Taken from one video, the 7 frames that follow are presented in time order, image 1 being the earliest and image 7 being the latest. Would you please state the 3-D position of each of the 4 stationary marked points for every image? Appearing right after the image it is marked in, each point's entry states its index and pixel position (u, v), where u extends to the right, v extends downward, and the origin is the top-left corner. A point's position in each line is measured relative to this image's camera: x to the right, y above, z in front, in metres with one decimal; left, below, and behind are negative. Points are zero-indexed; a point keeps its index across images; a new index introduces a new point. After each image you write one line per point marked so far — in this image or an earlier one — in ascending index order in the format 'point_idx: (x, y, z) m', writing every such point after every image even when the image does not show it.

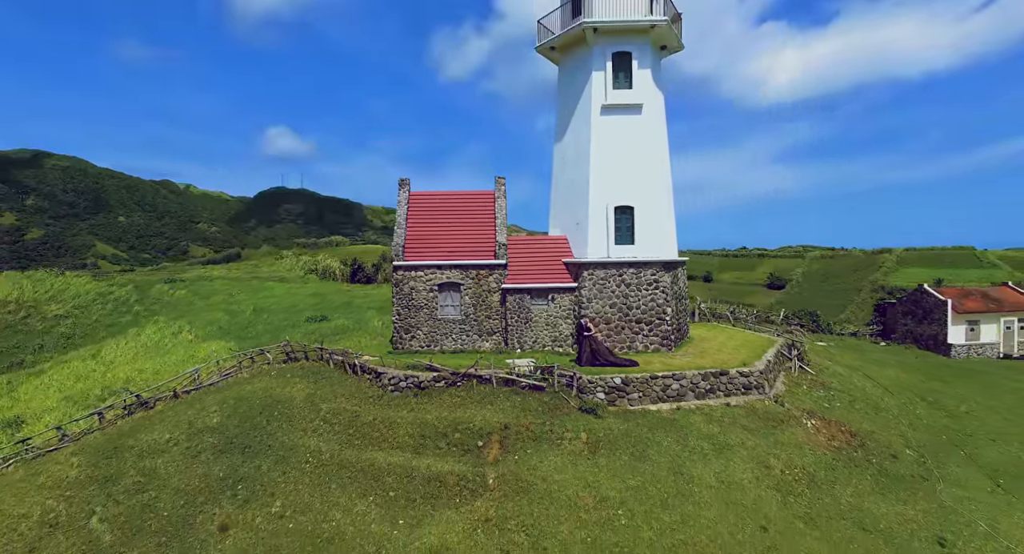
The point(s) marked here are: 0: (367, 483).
0: (-4.0, -5.6, +14.5) m
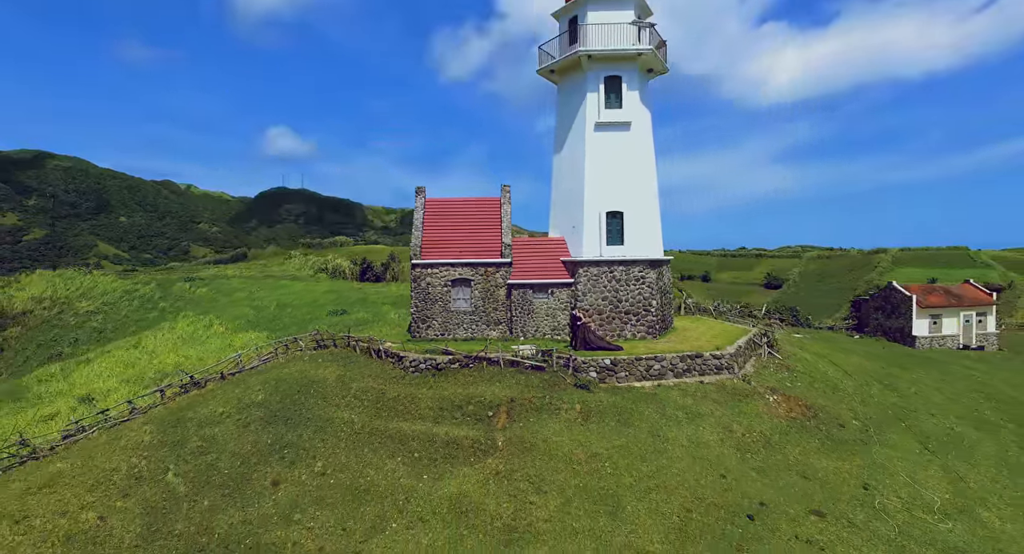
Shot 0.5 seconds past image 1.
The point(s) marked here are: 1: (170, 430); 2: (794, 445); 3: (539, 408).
0: (-3.8, -5.5, +17.3) m
1: (-12.0, -5.3, +18.5) m
2: (+8.6, -5.1, +16.1) m
3: (+0.9, -4.4, +17.6) m
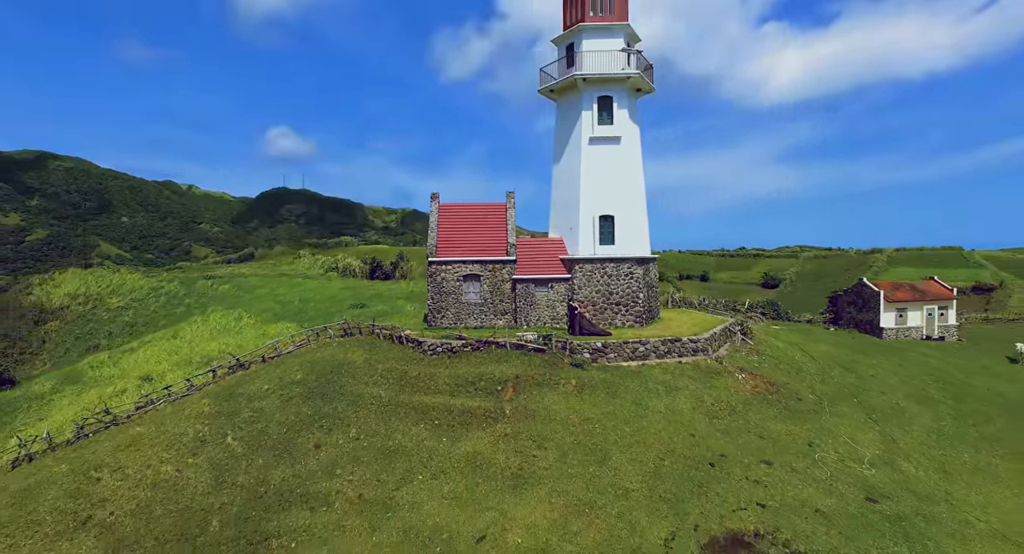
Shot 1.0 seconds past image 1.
0: (-3.6, -5.3, +20.4) m
1: (-11.7, -5.1, +21.6) m
2: (+8.8, -4.9, +19.2) m
3: (+1.1, -4.2, +20.7) m
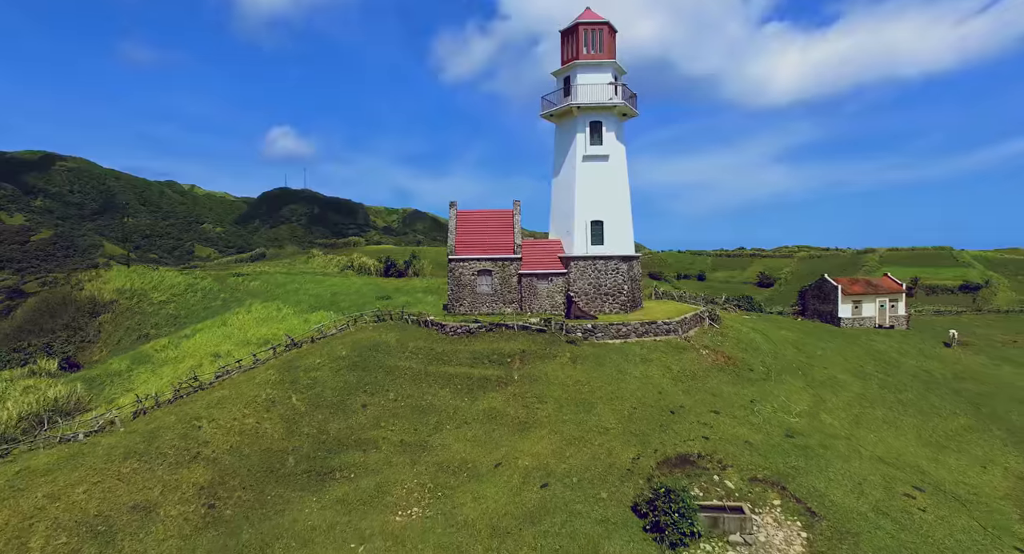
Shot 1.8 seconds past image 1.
0: (-3.3, -5.0, +25.4) m
1: (-11.4, -4.8, +26.6) m
2: (+9.2, -4.6, +24.2) m
3: (+1.4, -3.9, +25.7) m
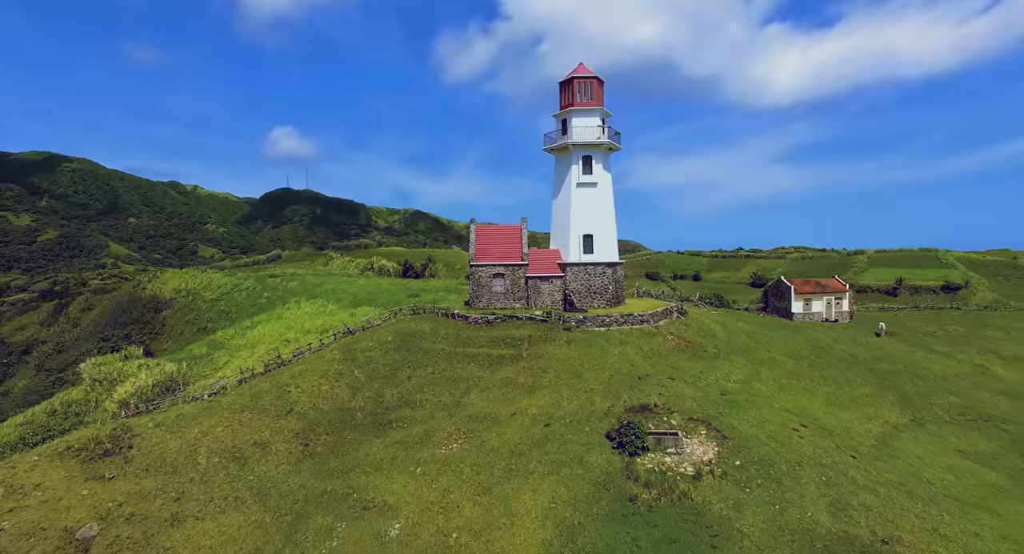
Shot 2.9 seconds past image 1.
0: (-2.7, -5.1, +33.2) m
1: (-10.8, -4.9, +34.4) m
2: (+9.8, -4.8, +32.0) m
3: (+2.0, -4.0, +33.5) m
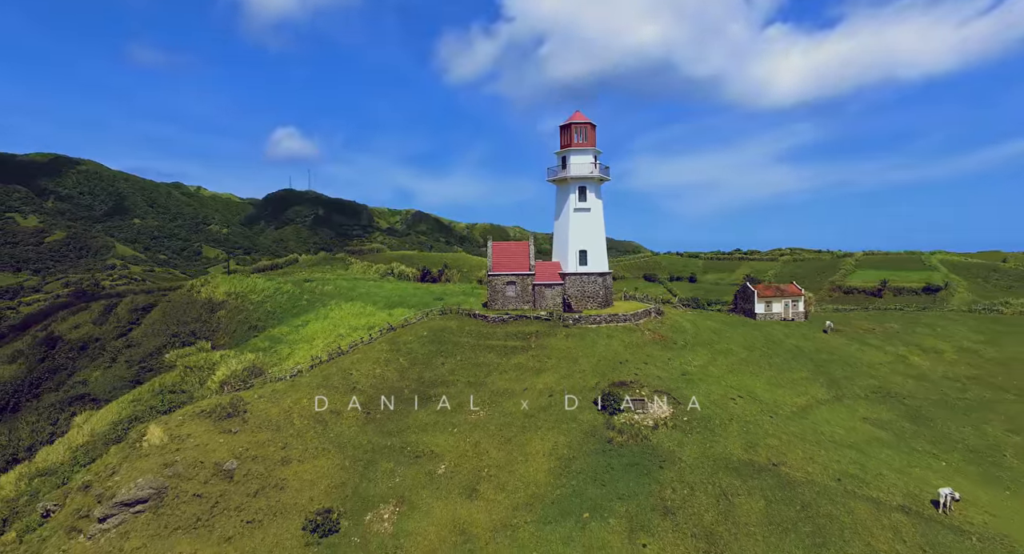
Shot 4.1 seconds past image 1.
0: (-1.8, -5.8, +42.2) m
1: (-9.9, -5.6, +43.5) m
2: (+10.6, -5.4, +41.0) m
3: (+2.9, -4.6, +42.5) m
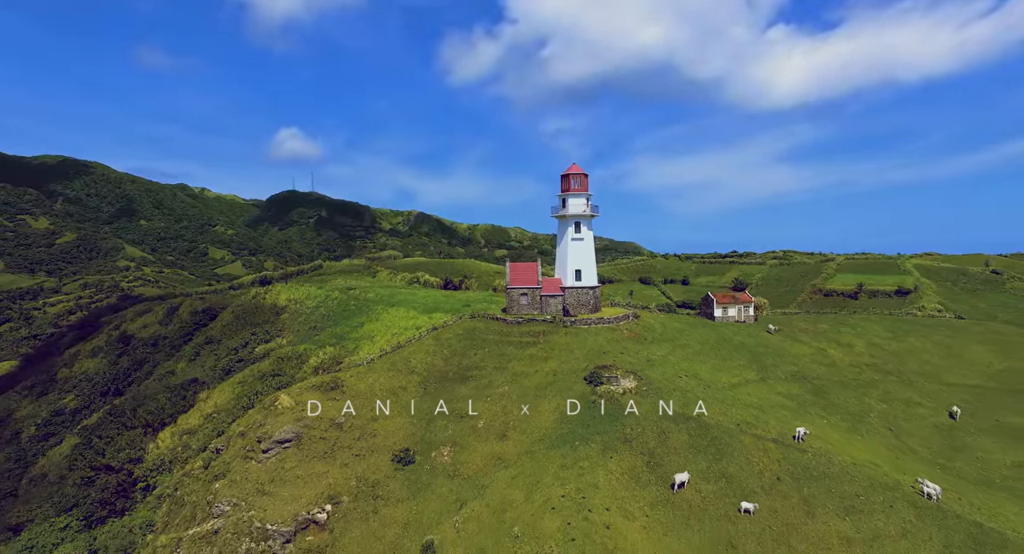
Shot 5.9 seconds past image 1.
0: (-0.4, -7.2, +57.1) m
1: (-8.5, -7.0, +58.4) m
2: (+12.1, -6.8, +55.9) m
3: (+4.3, -6.1, +57.4) m
